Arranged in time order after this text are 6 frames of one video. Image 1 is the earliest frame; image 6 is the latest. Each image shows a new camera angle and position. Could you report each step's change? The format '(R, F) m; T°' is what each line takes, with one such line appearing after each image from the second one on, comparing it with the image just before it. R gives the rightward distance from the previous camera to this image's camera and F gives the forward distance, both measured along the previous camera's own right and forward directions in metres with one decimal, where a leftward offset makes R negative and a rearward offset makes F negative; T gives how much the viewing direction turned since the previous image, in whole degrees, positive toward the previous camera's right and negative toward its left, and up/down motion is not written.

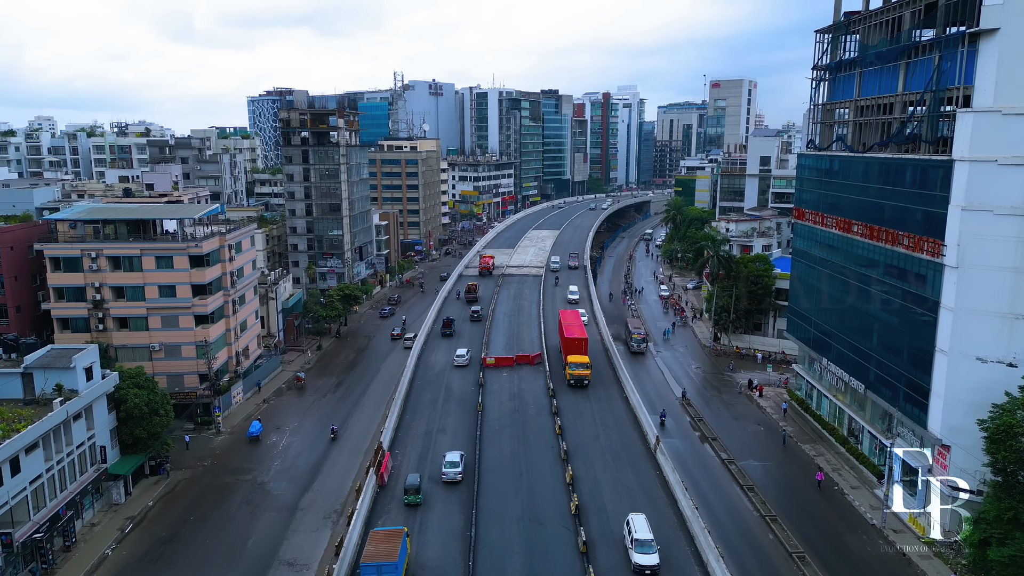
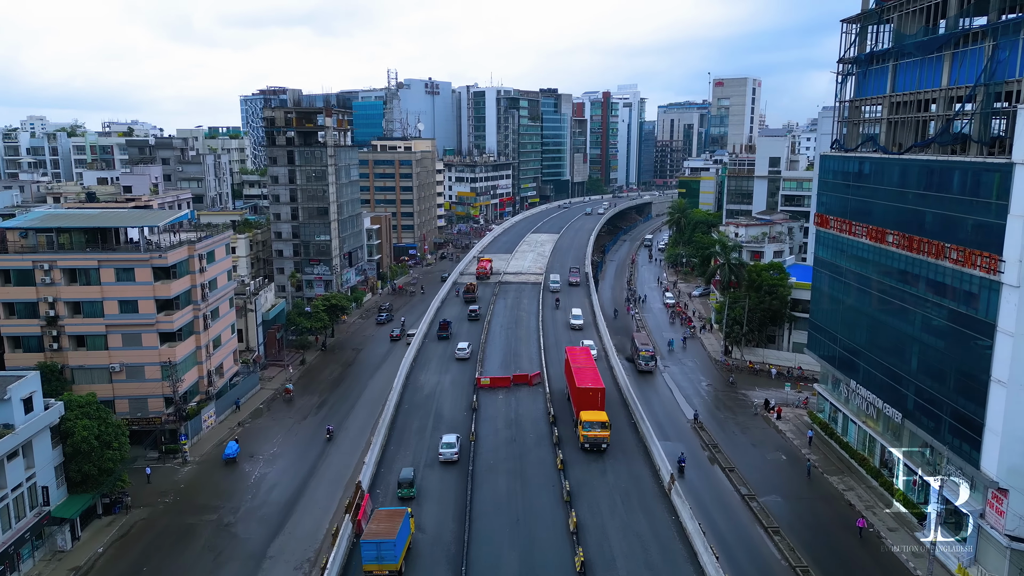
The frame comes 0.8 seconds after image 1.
(+0.1, +5.3) m; 0°
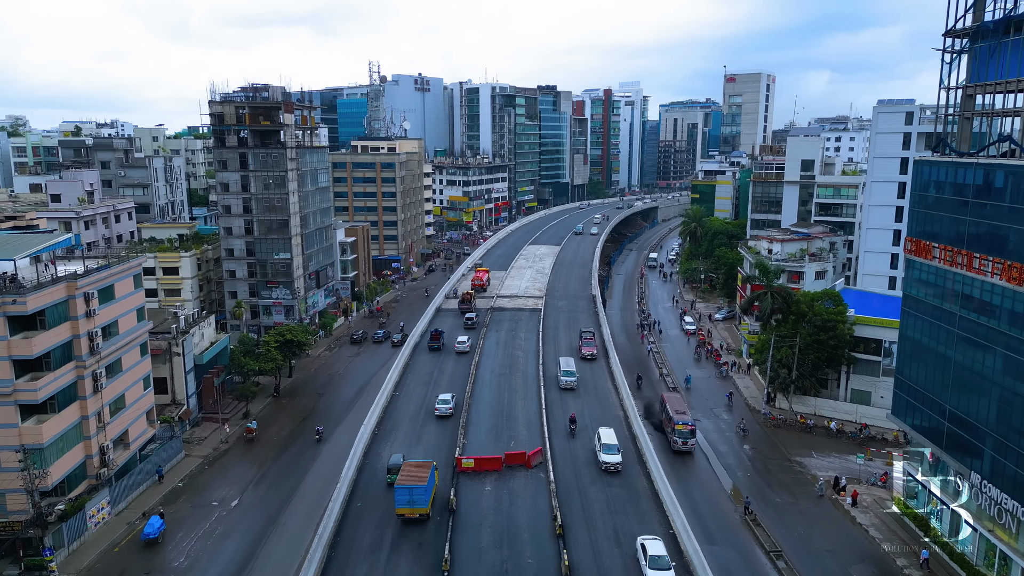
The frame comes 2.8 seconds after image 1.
(+0.3, +14.3) m; 0°
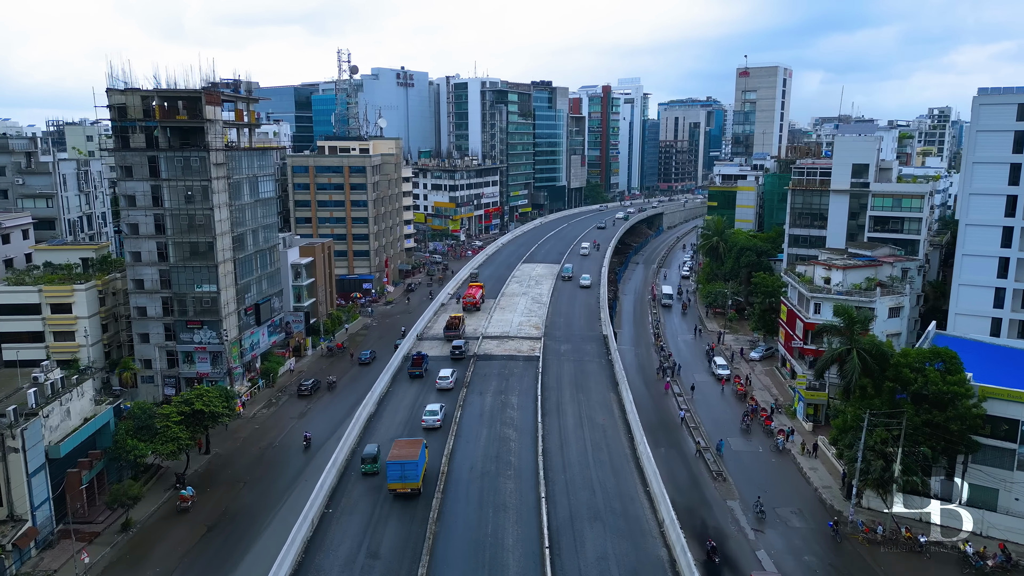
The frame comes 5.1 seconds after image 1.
(+0.3, +17.2) m; 0°
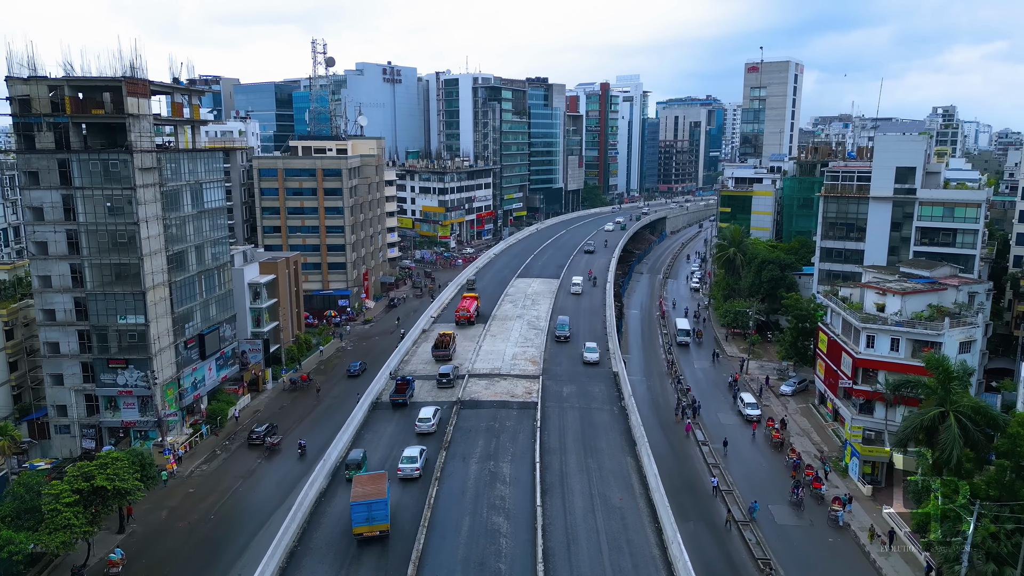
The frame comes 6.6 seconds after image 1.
(+0.2, +10.7) m; 0°
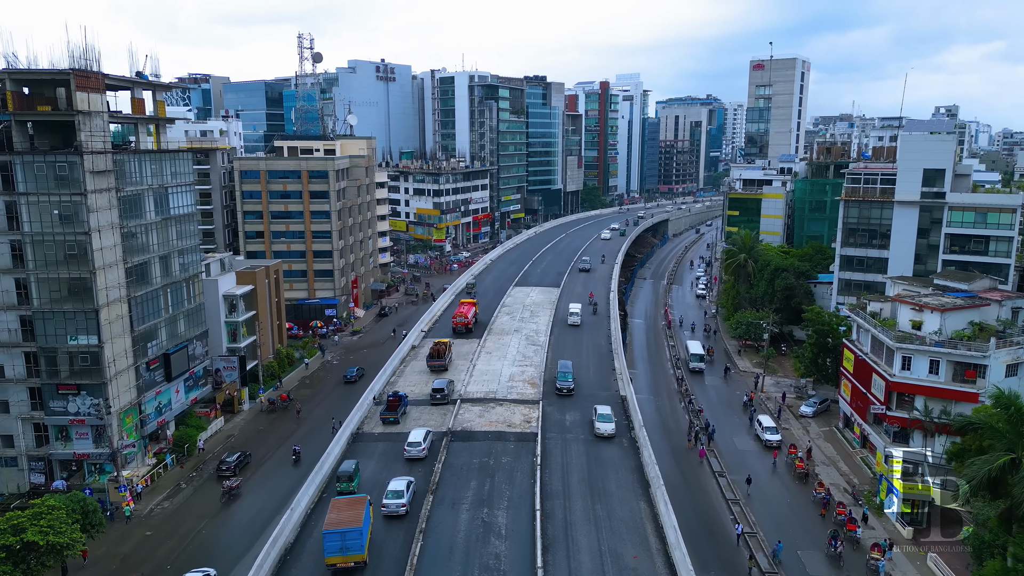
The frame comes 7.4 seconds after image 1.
(+0.1, +5.2) m; 0°
